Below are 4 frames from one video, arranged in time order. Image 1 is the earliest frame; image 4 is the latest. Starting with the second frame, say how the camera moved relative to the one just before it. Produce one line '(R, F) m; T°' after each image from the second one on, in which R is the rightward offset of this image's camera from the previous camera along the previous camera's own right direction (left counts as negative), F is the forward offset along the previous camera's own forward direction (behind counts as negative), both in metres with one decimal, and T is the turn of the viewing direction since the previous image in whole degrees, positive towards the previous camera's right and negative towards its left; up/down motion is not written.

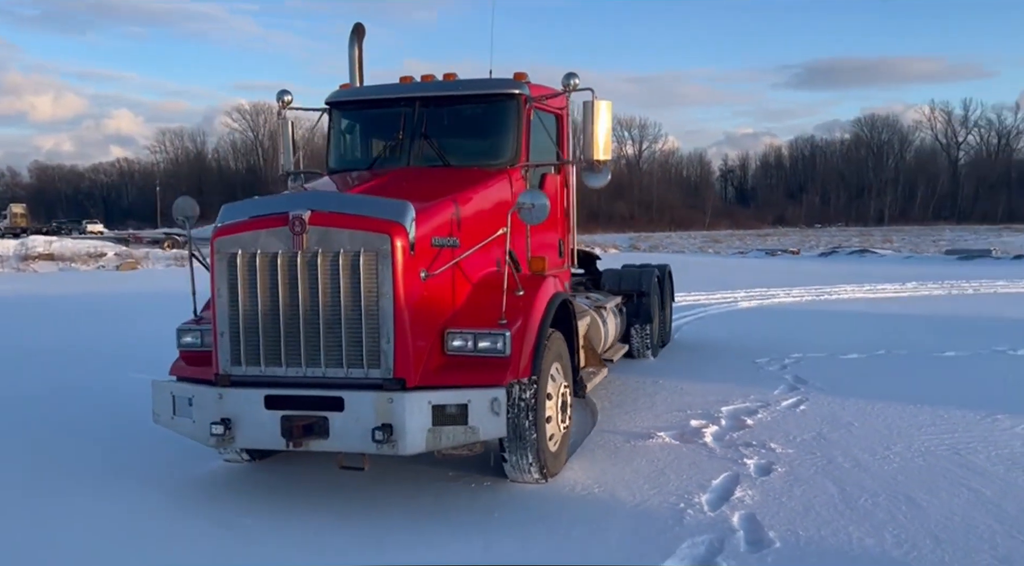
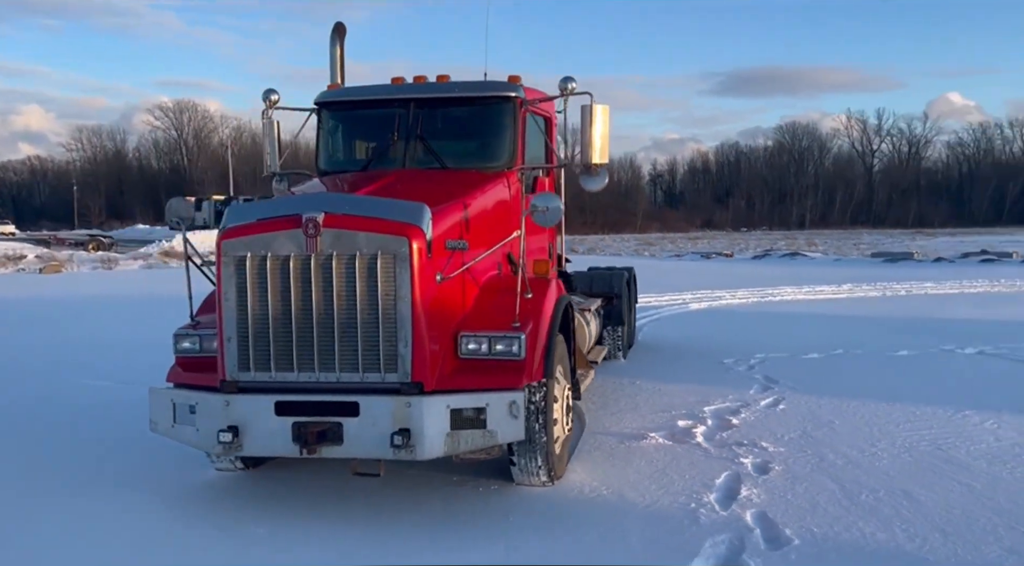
(-0.4, 0.0) m; +4°
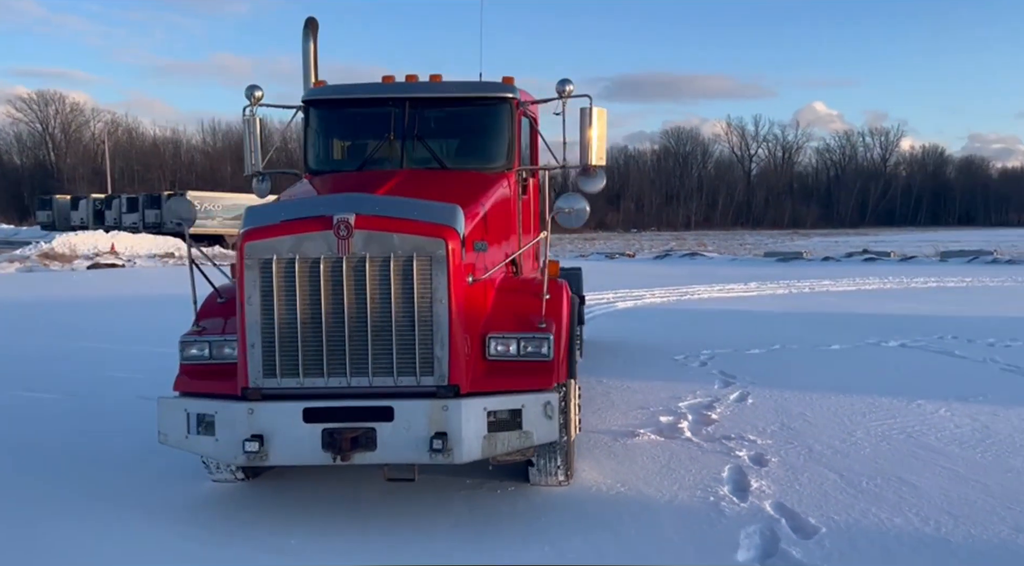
(-0.7, 0.0) m; +7°
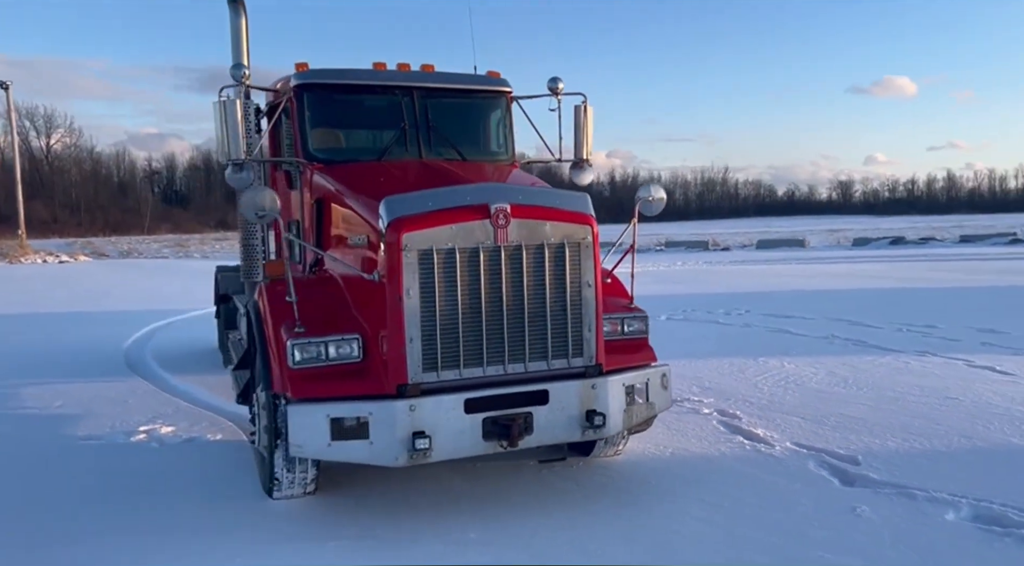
(-2.4, +0.3) m; +24°
